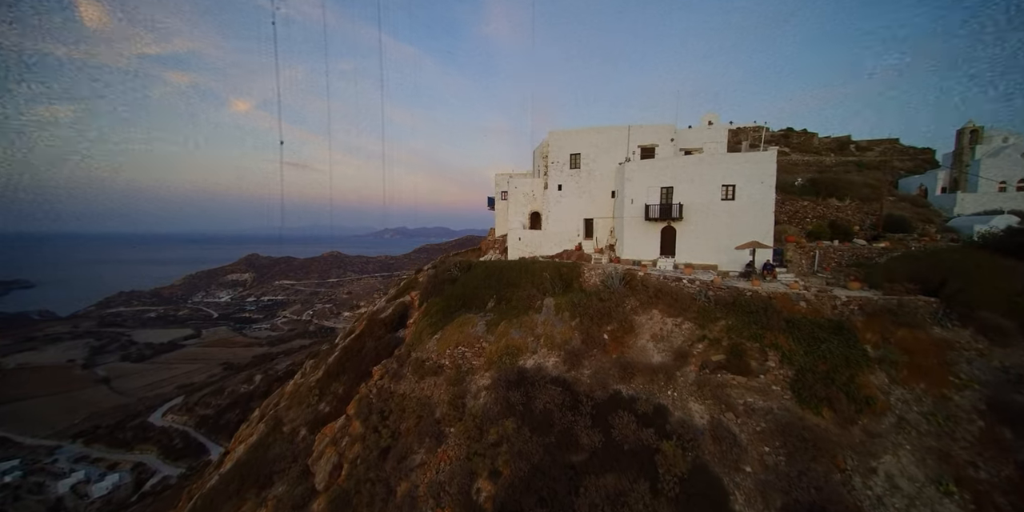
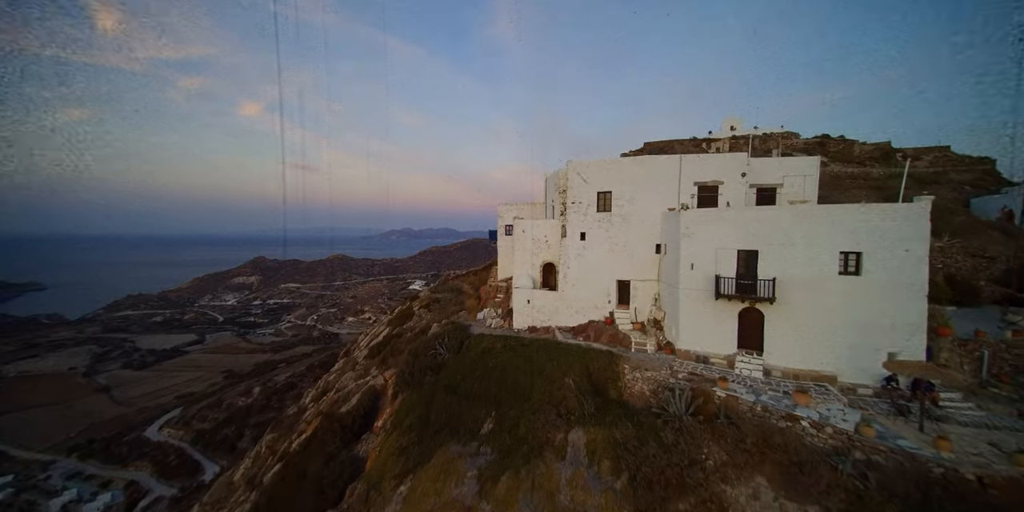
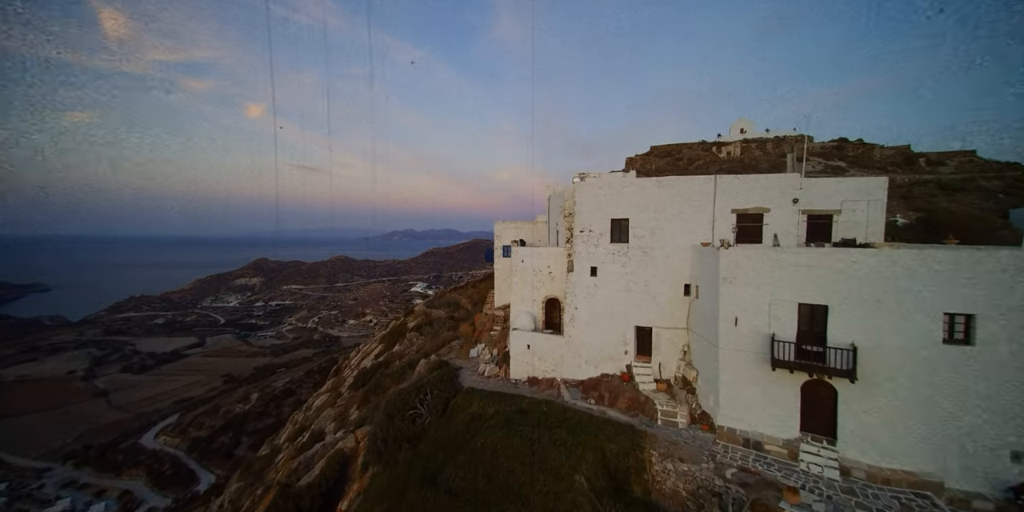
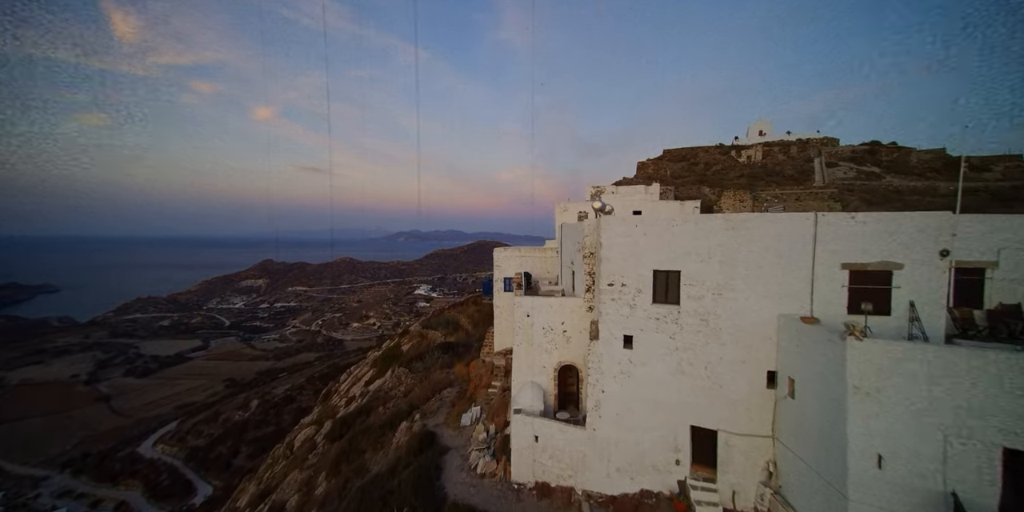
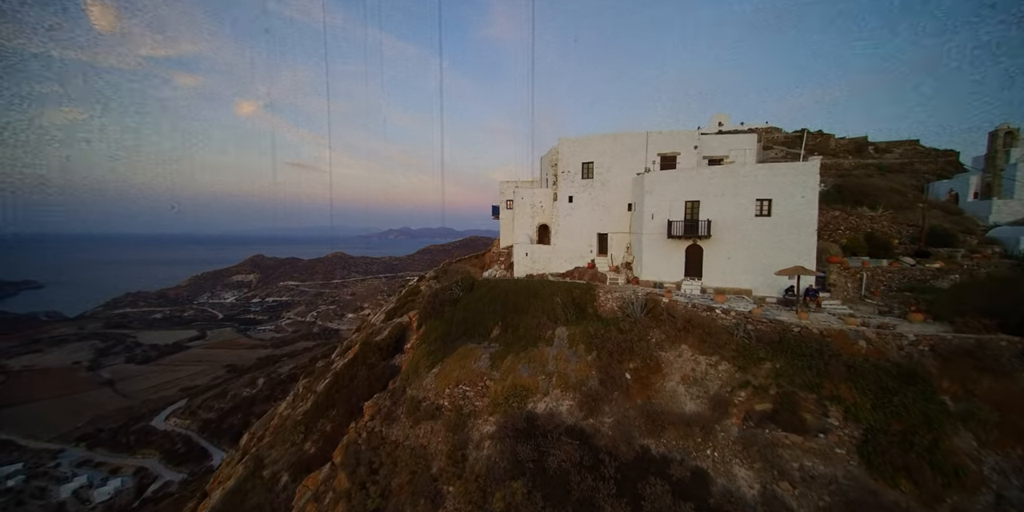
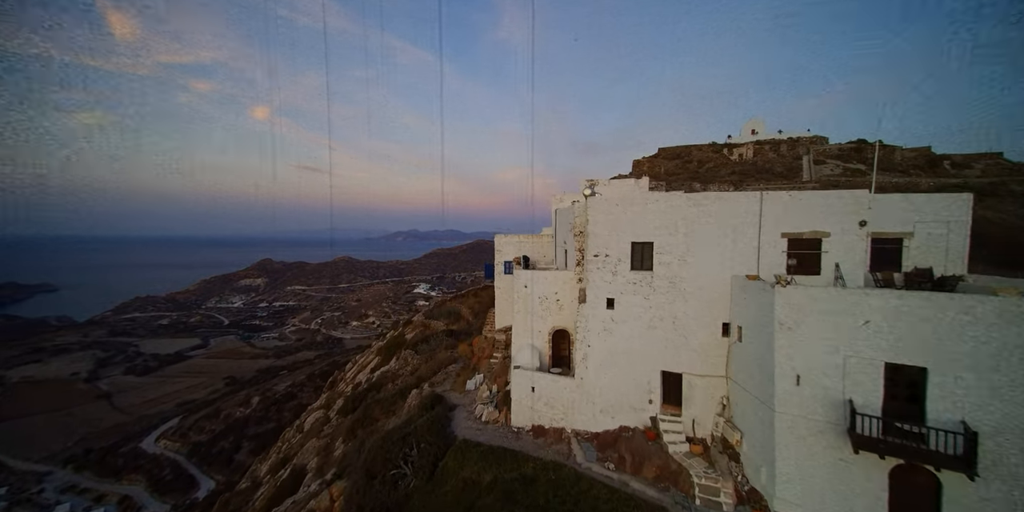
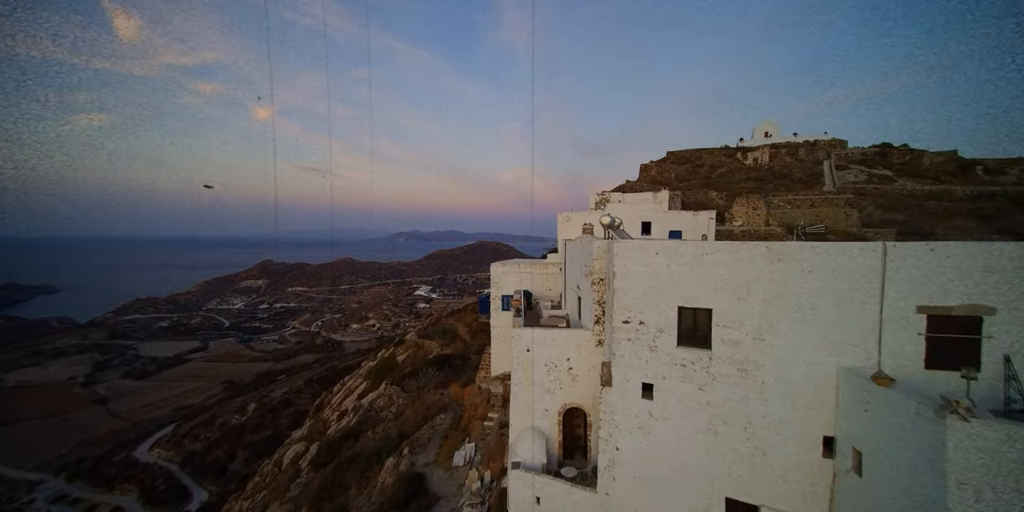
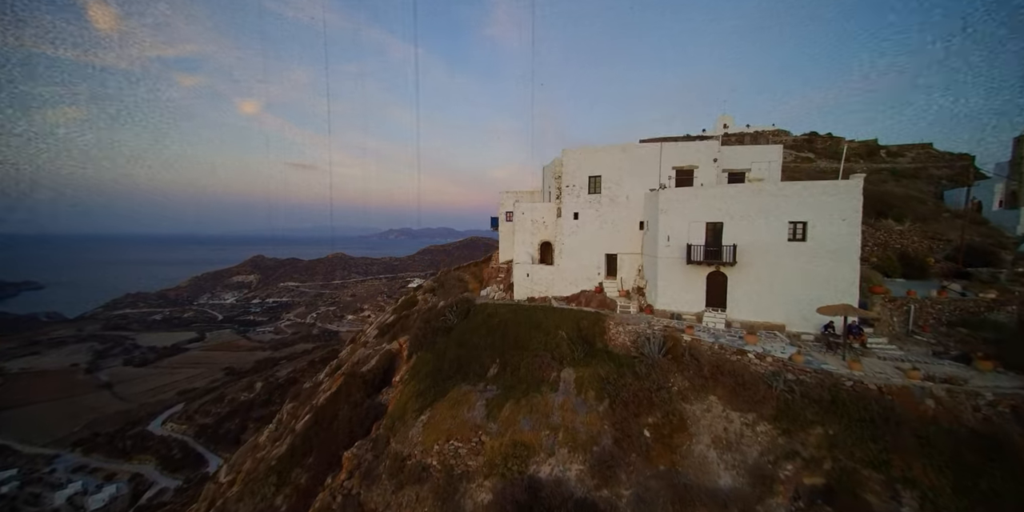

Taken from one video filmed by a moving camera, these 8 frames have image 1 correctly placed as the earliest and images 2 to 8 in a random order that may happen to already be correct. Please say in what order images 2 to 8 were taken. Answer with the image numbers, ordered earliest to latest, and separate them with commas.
5, 8, 2, 3, 6, 4, 7
